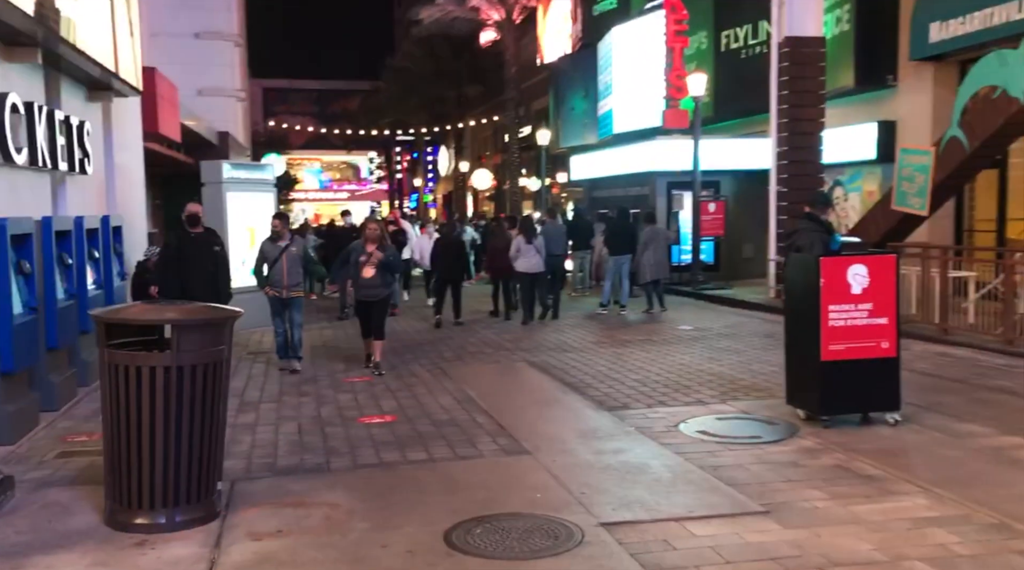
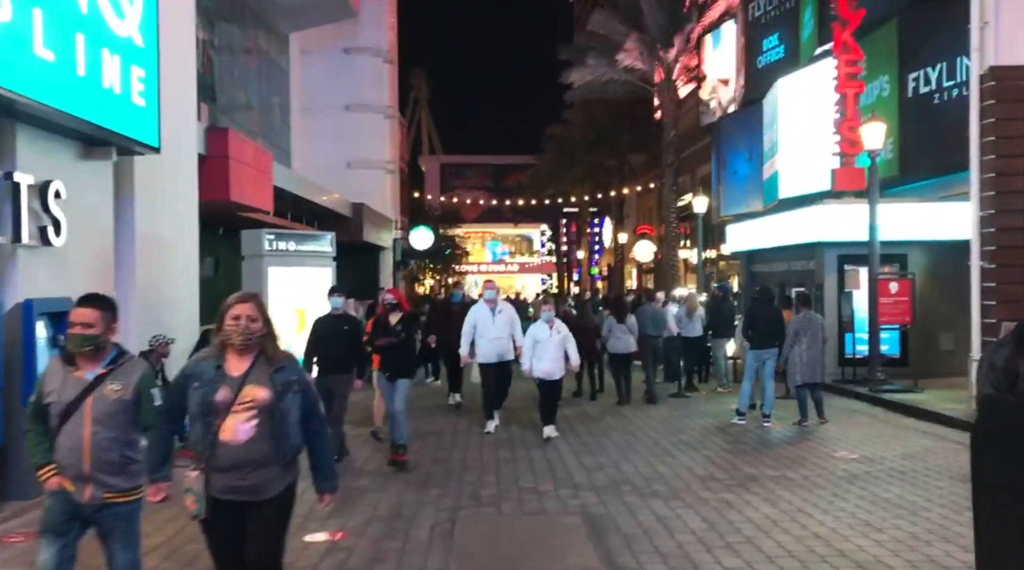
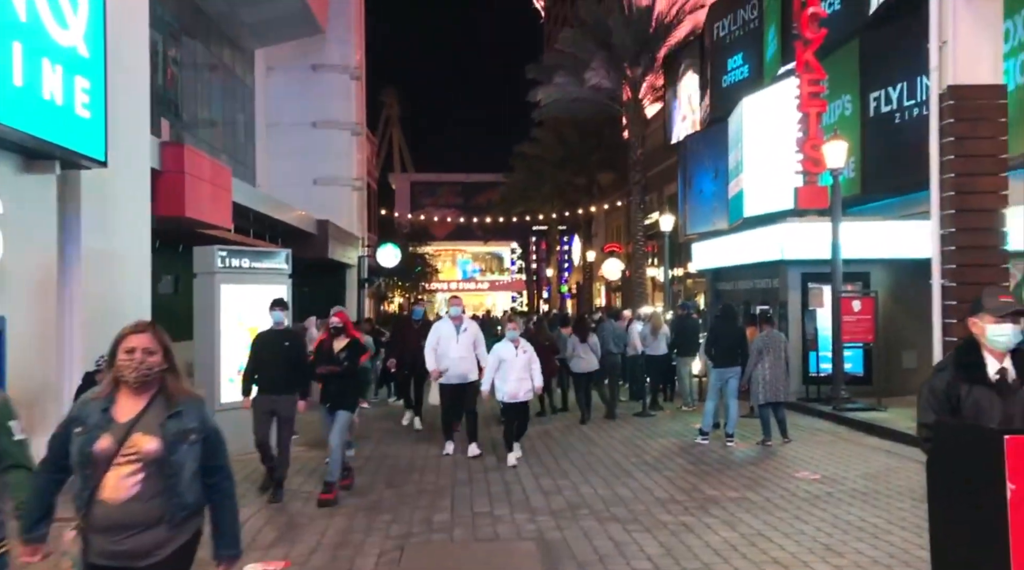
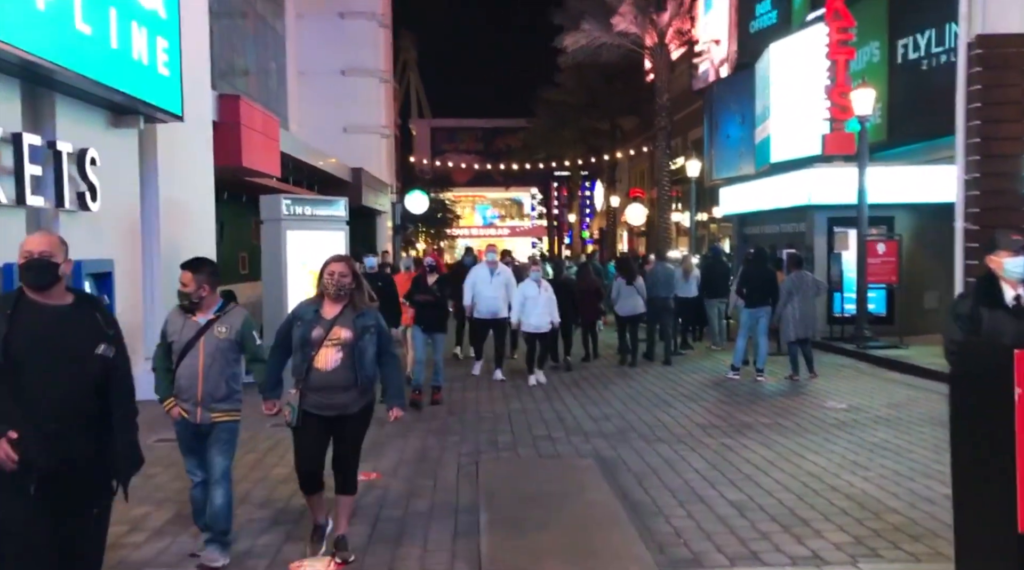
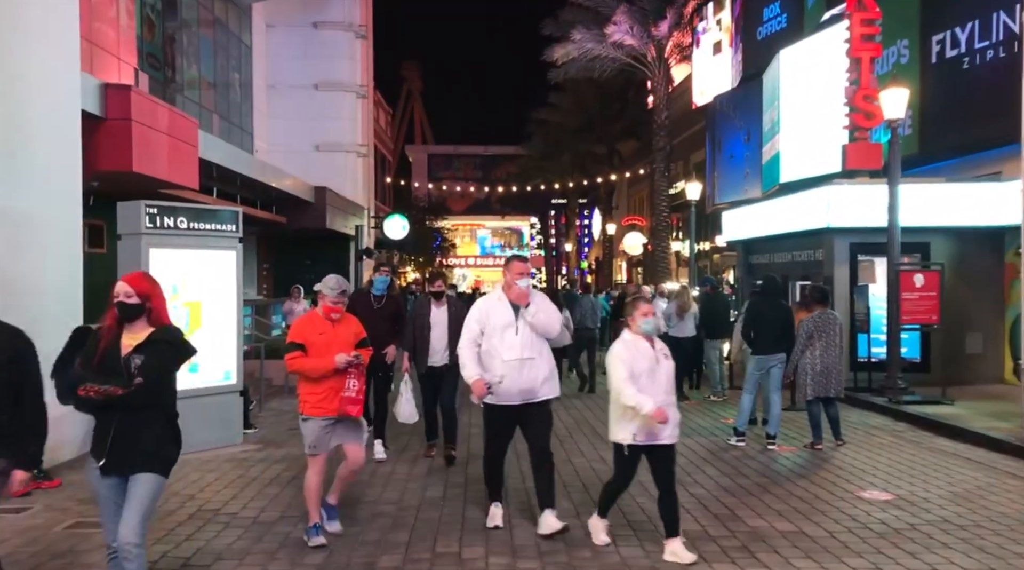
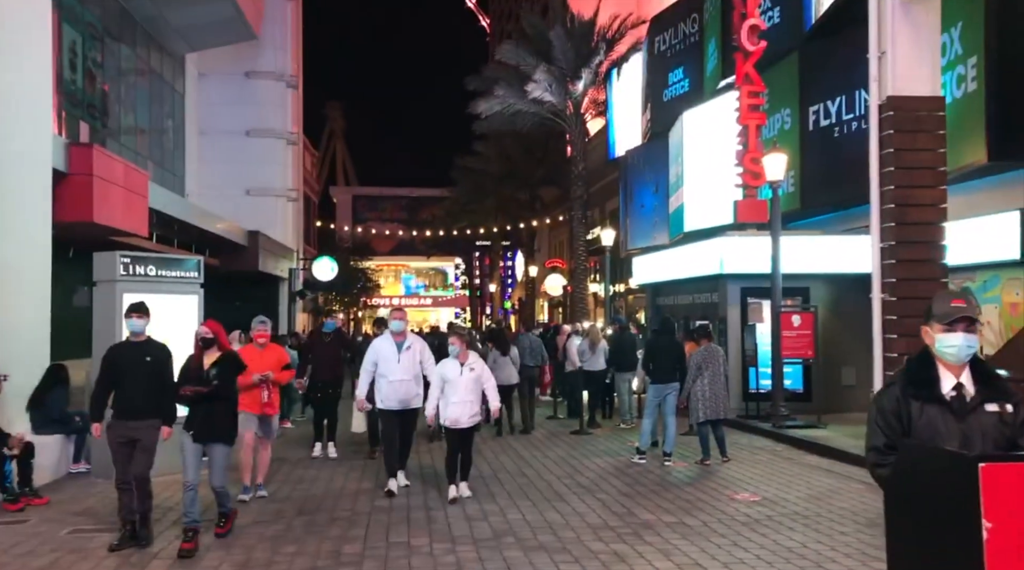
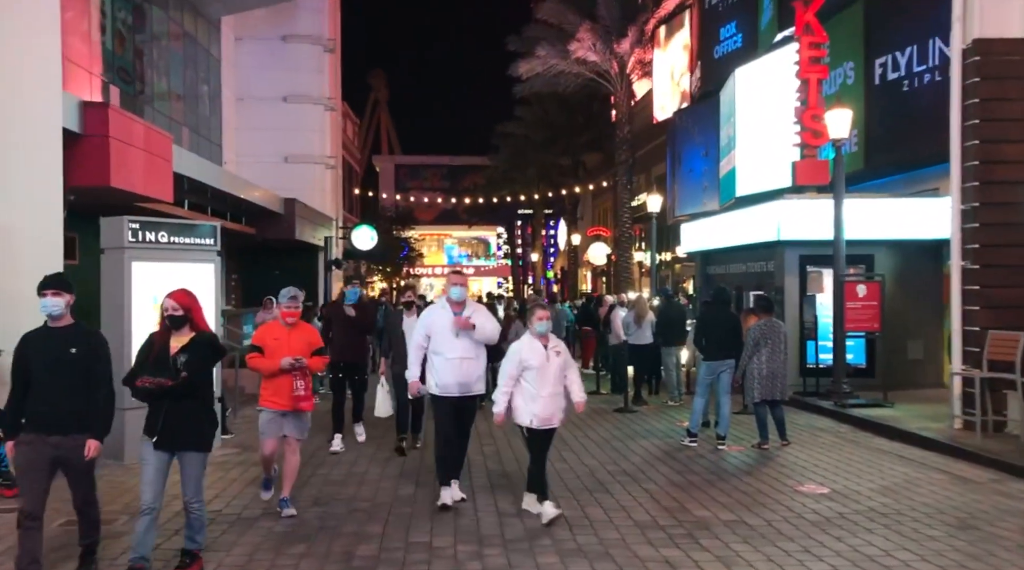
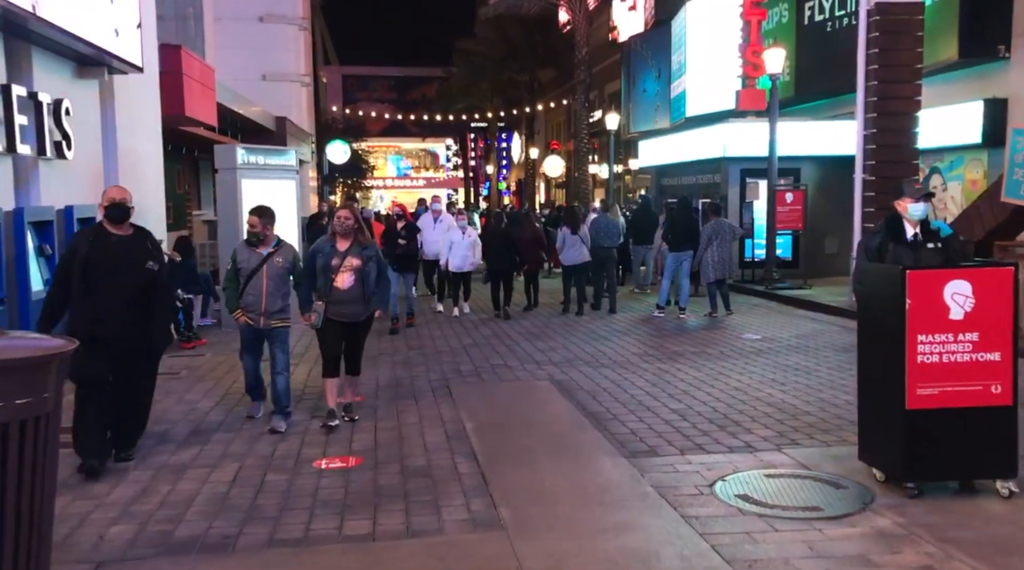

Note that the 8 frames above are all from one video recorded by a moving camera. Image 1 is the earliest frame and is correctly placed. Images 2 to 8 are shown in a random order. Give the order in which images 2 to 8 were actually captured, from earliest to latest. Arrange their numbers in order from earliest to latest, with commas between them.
8, 4, 2, 3, 6, 7, 5
